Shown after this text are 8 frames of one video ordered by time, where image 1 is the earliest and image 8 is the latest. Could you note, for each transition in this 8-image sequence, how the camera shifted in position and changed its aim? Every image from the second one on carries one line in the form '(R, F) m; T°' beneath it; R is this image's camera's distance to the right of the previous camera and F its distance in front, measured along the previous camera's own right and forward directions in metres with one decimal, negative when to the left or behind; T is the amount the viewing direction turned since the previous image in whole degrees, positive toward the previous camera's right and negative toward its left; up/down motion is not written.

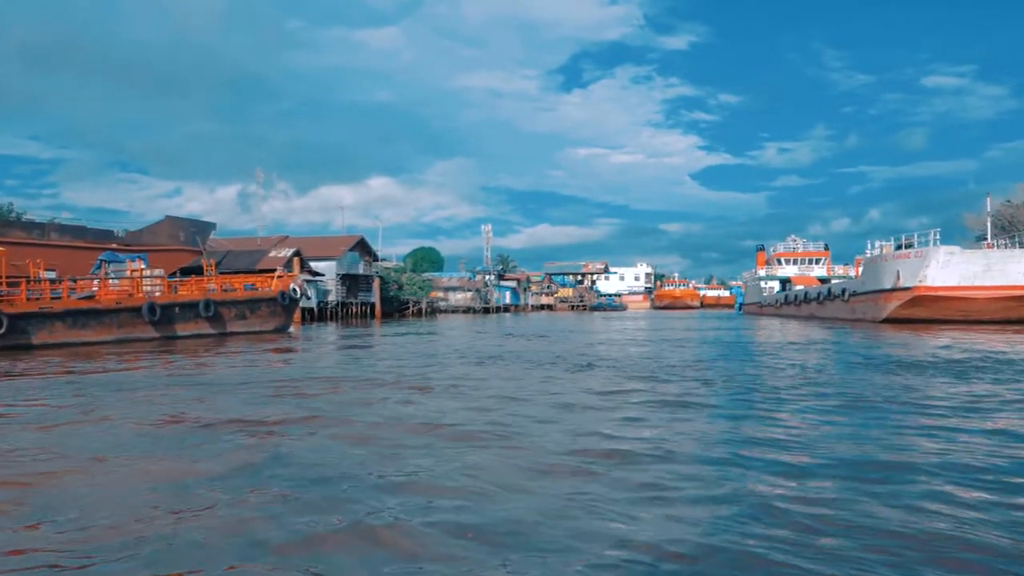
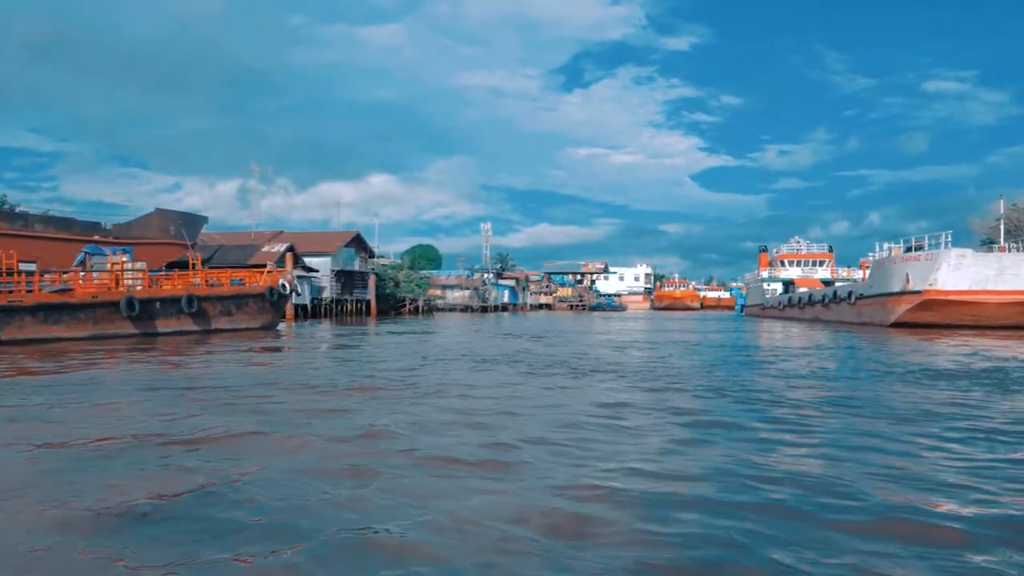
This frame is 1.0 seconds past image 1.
(0.0, +0.8) m; 0°
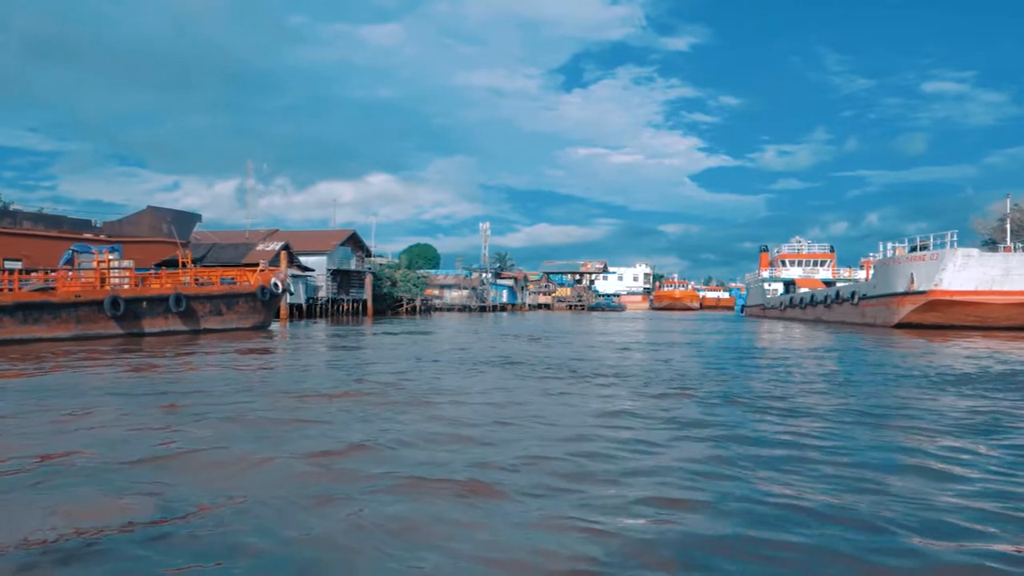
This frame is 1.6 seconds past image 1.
(0.0, +0.5) m; 0°
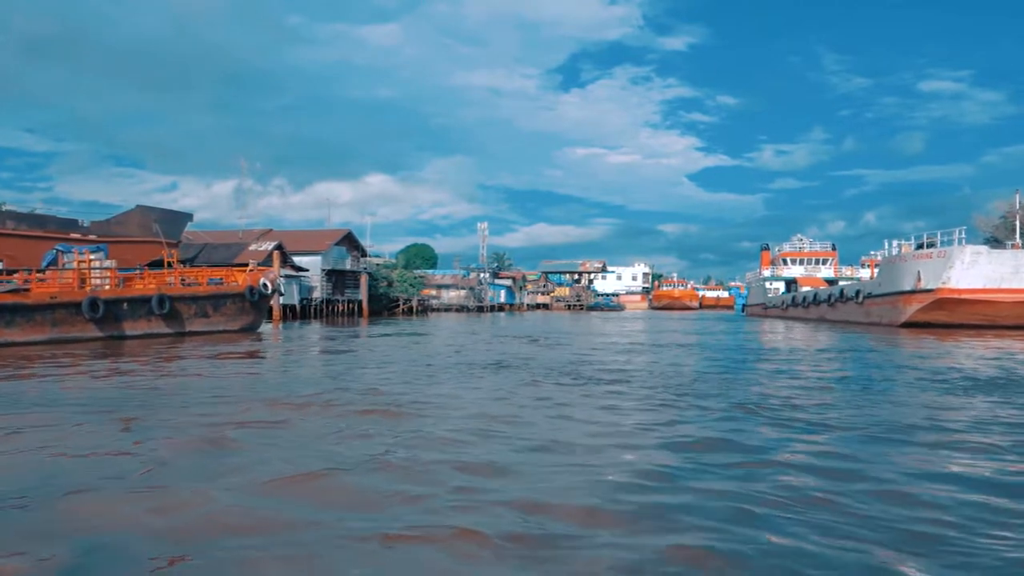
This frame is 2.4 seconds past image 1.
(0.0, +0.7) m; 0°
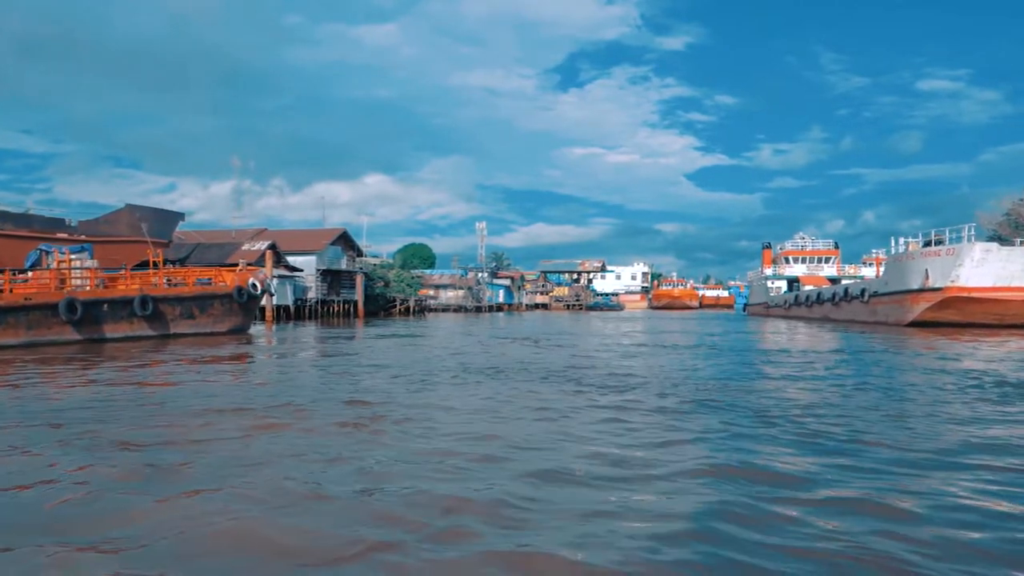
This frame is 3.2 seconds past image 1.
(0.0, +0.7) m; 0°
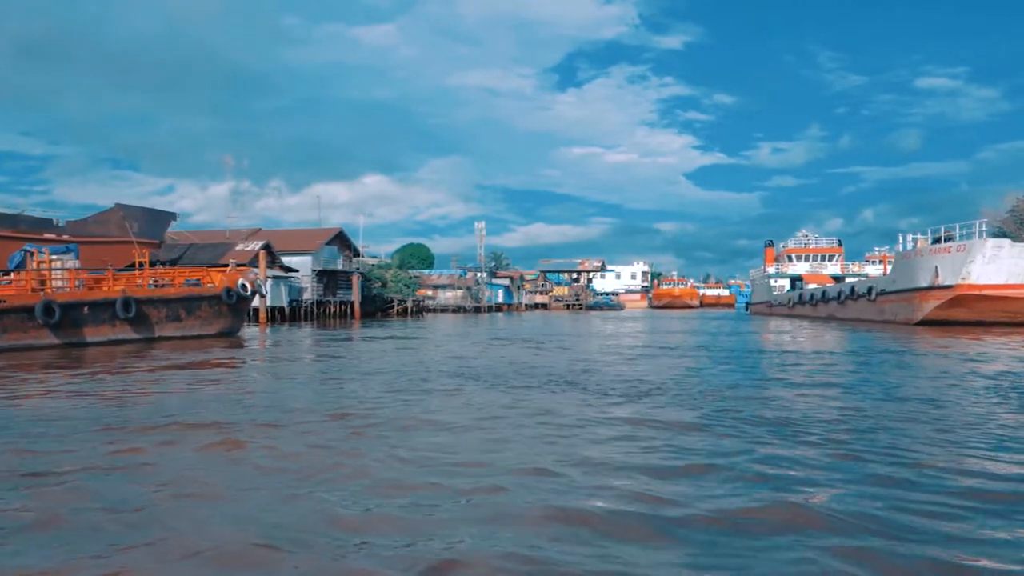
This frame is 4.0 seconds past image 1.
(0.0, +0.7) m; 0°
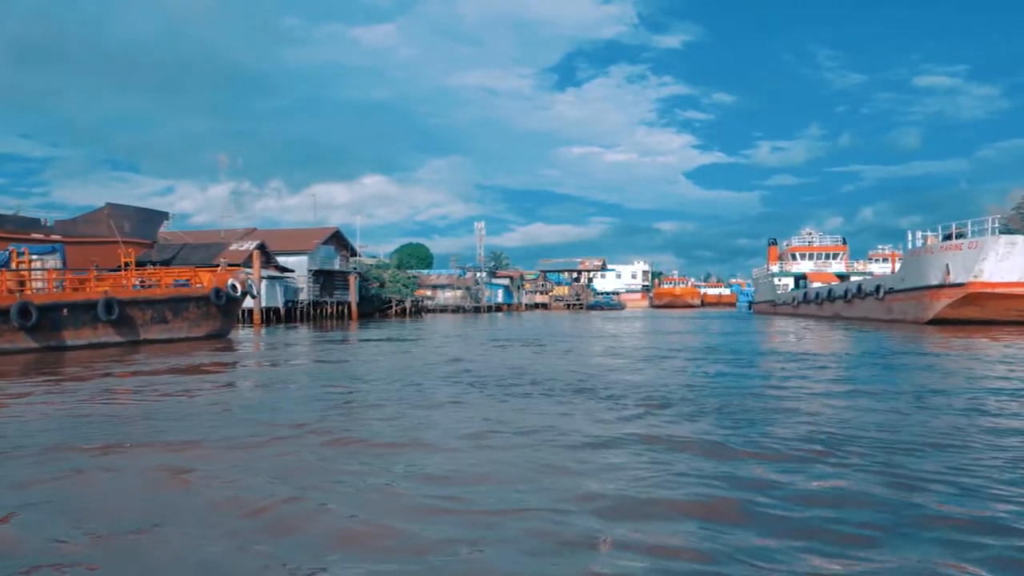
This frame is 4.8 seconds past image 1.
(0.0, +0.7) m; 0°
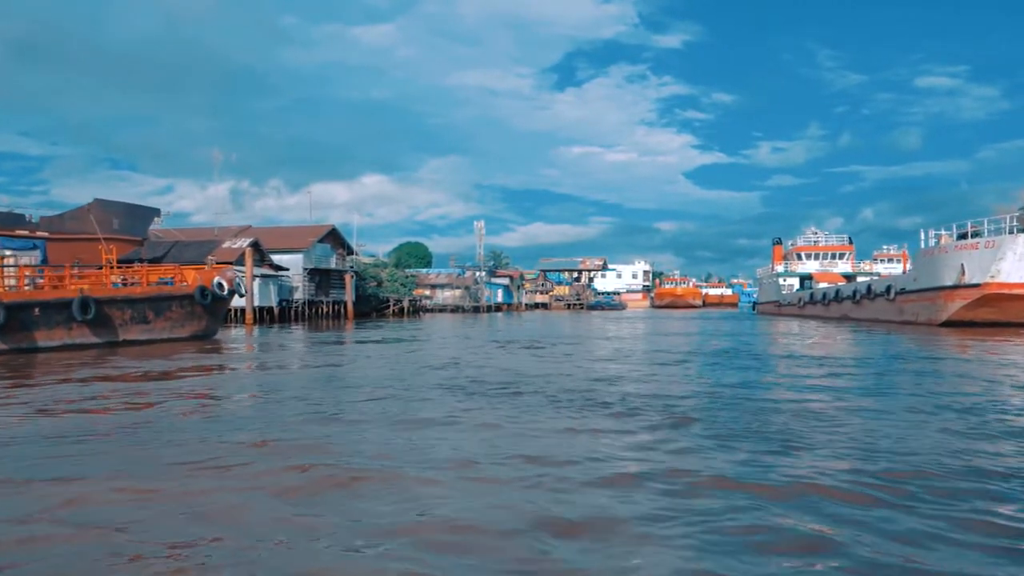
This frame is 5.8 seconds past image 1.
(0.0, +0.8) m; 0°
